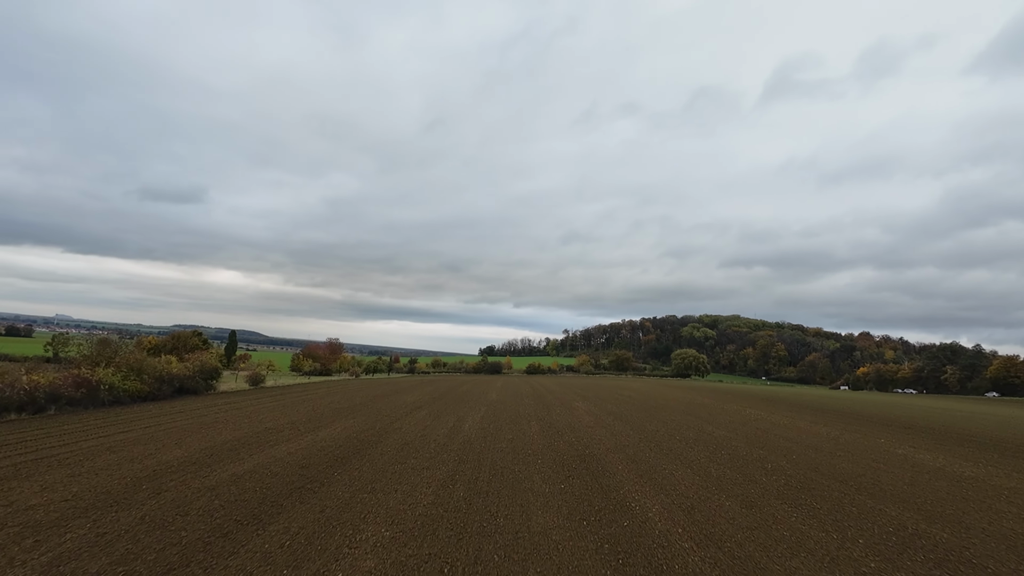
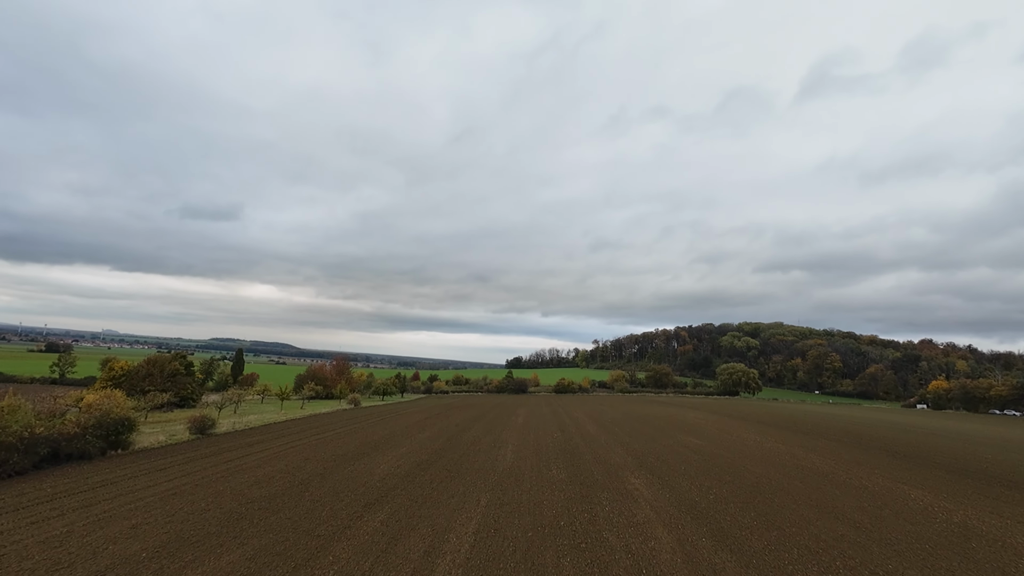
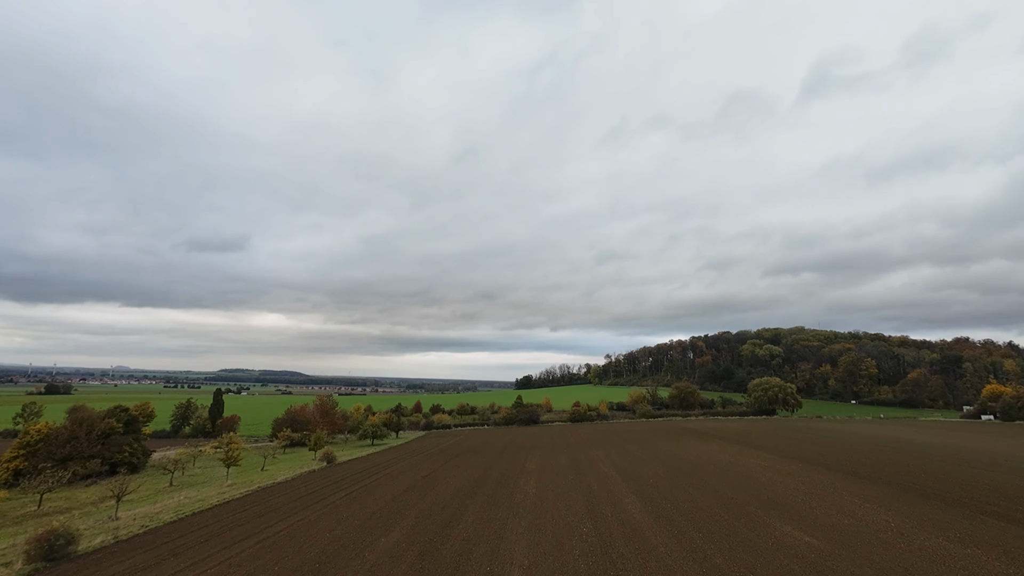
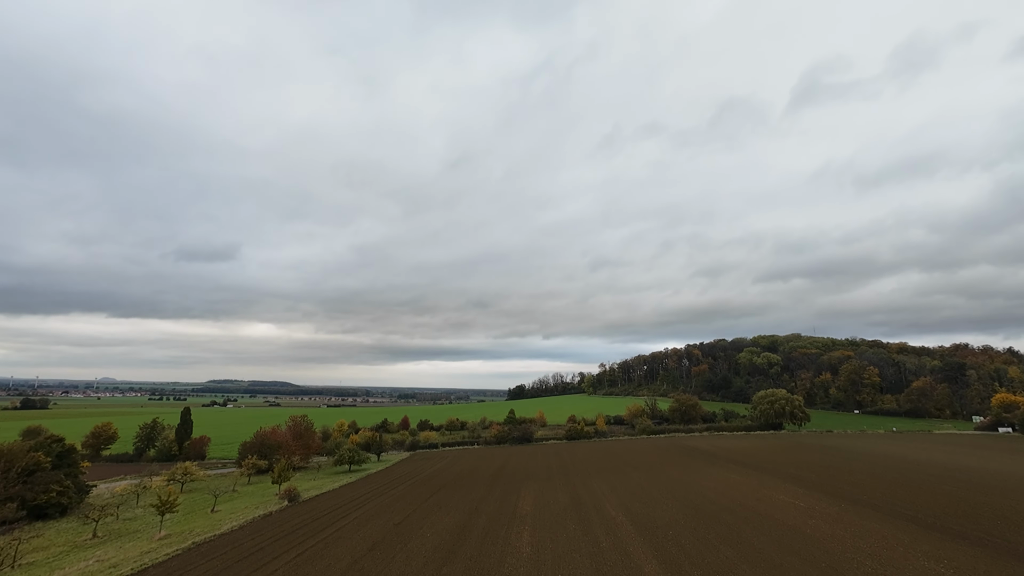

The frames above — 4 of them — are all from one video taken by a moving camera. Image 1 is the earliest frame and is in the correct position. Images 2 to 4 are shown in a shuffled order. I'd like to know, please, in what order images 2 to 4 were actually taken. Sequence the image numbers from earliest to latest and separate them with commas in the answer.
2, 3, 4
